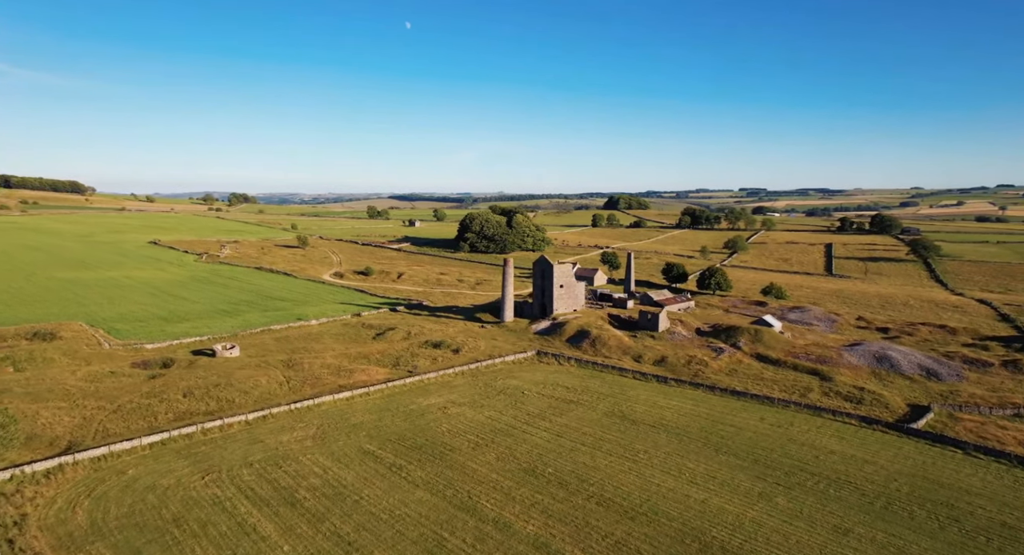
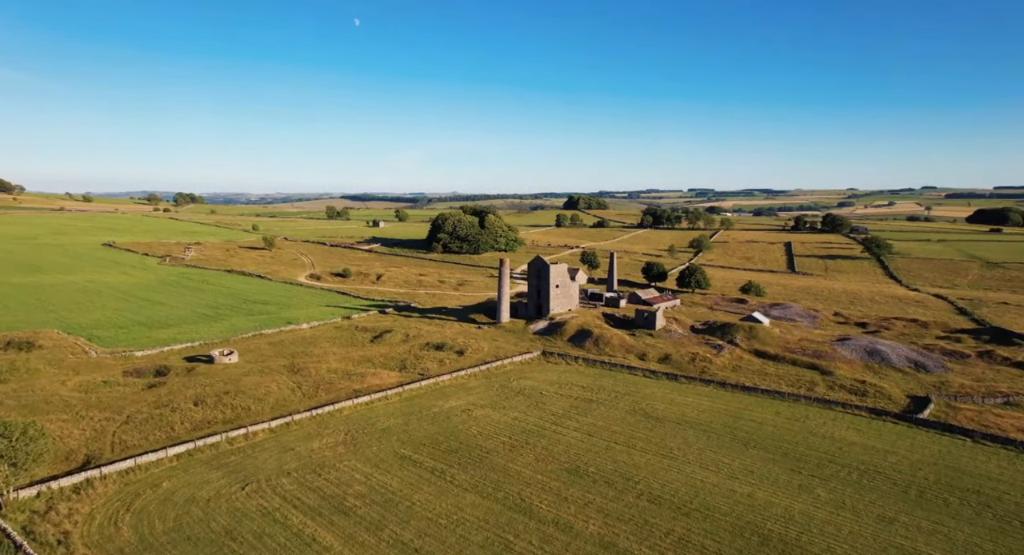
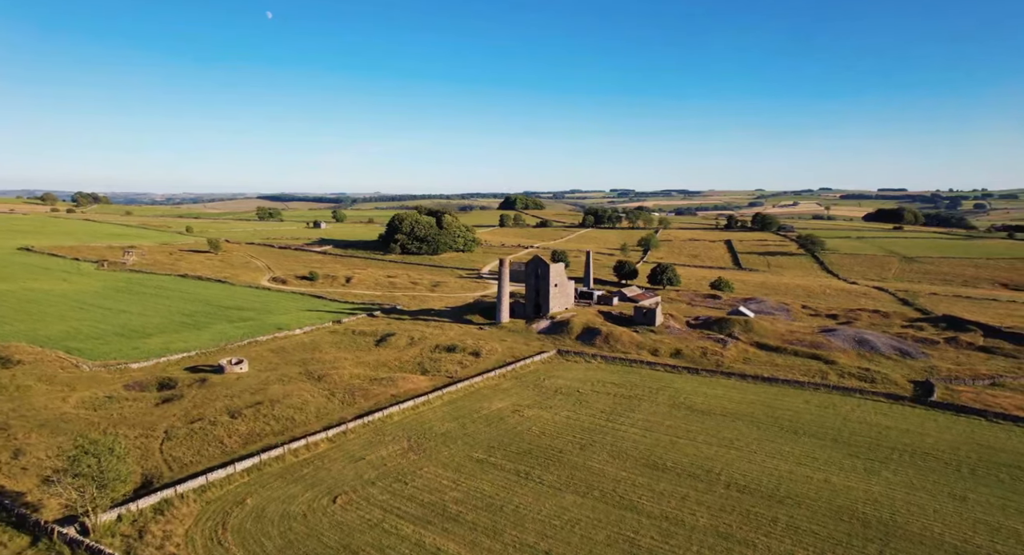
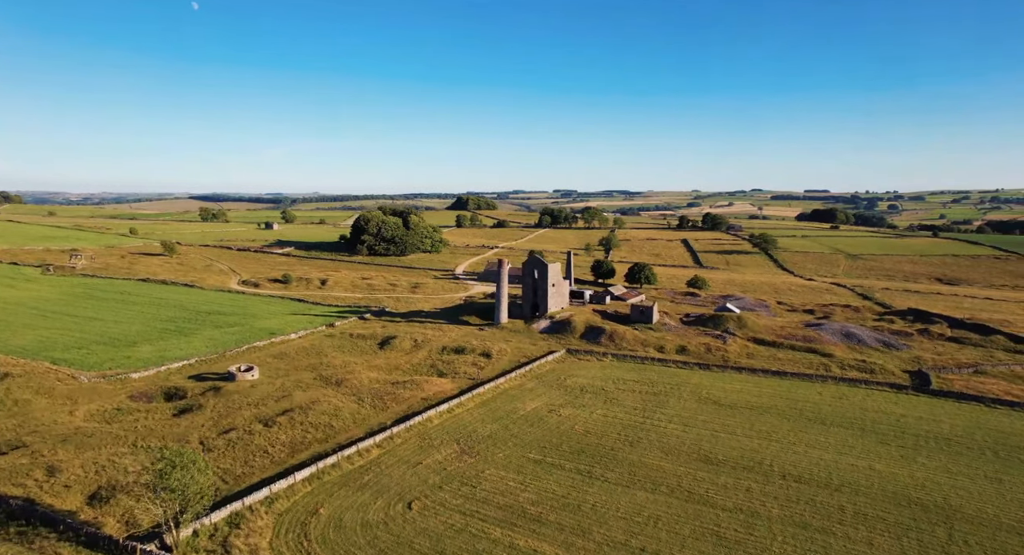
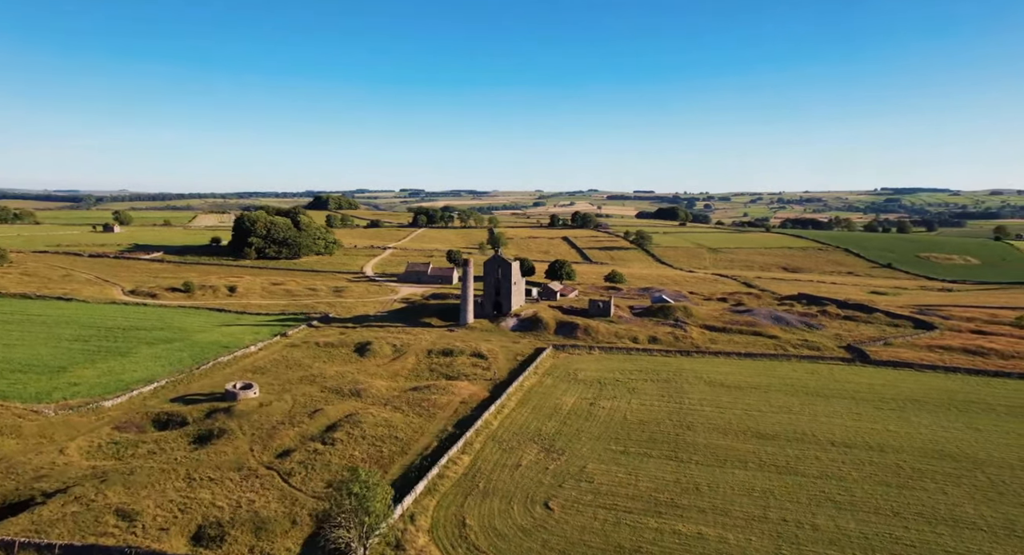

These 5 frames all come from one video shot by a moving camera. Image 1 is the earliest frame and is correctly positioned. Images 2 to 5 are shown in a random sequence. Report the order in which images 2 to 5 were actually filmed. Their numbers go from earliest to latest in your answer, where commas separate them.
2, 3, 4, 5
